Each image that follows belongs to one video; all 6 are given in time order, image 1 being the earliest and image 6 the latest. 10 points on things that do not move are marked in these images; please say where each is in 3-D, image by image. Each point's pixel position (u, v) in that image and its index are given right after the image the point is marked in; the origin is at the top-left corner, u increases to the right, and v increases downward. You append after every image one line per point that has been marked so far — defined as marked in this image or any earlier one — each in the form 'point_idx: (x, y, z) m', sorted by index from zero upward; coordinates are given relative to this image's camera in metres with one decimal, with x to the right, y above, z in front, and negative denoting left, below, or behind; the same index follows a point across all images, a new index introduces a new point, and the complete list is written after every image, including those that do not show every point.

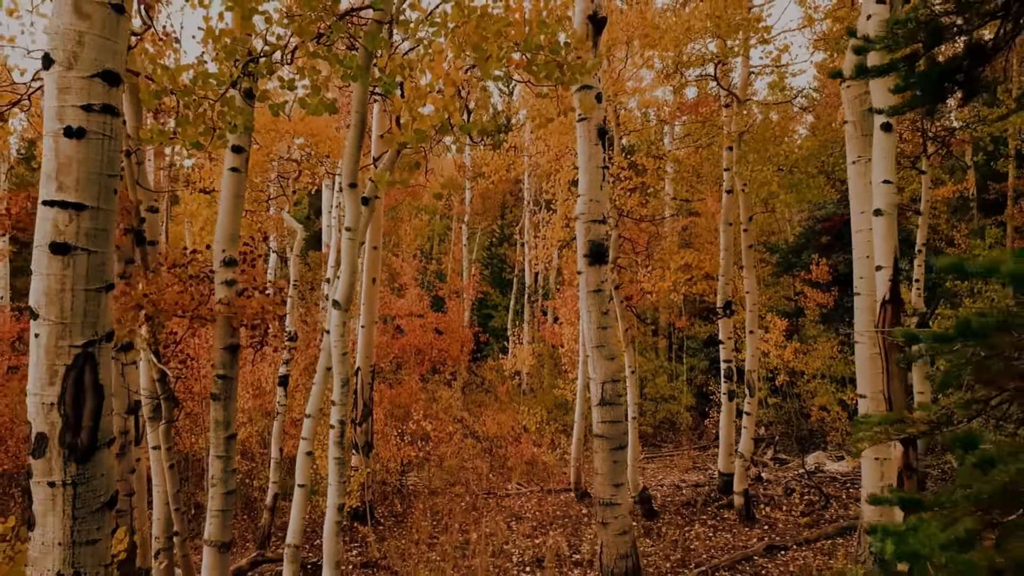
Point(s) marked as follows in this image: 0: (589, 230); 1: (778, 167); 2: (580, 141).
0: (+0.9, +0.6, +5.7) m
1: (+4.0, +1.8, +7.5) m
2: (+0.8, +1.7, +5.8) m
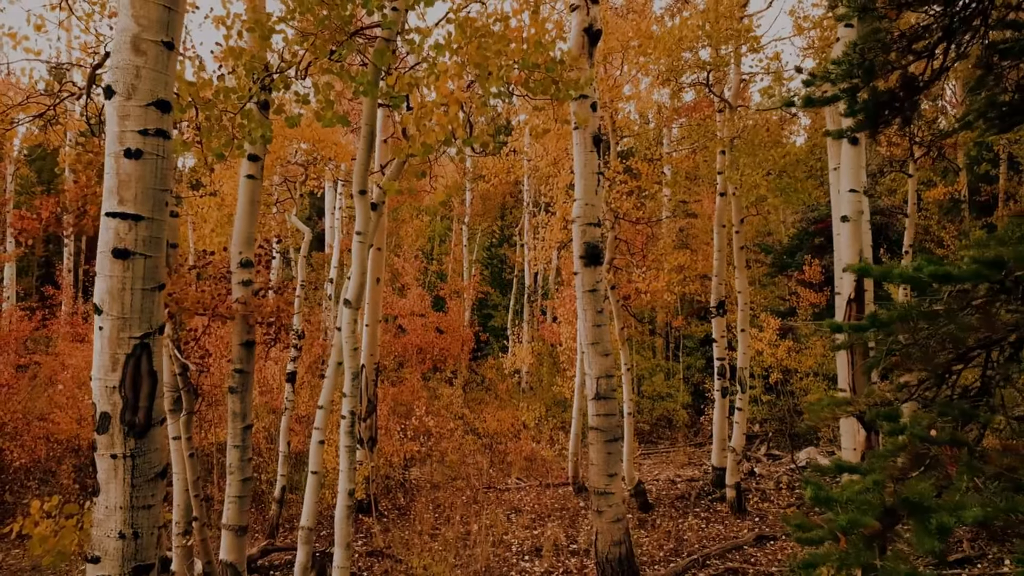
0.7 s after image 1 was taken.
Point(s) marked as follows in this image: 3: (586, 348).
0: (+0.9, +0.6, +5.9) m
1: (+4.0, +1.8, +7.8) m
2: (+0.8, +1.7, +6.1) m
3: (+0.9, -0.7, +5.9) m
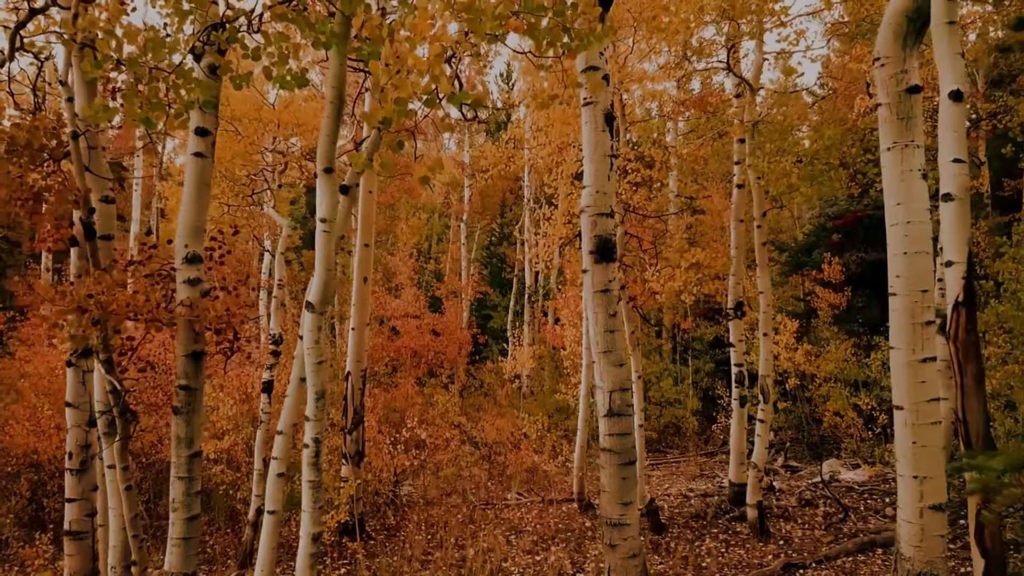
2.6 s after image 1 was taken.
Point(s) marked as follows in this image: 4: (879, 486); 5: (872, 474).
0: (+0.9, +0.6, +5.2) m
1: (+3.9, +1.8, +7.0) m
2: (+0.8, +1.7, +5.3) m
3: (+0.9, -0.7, +5.1) m
4: (+6.8, -3.7, +9.4) m
5: (+6.9, -3.6, +9.8) m
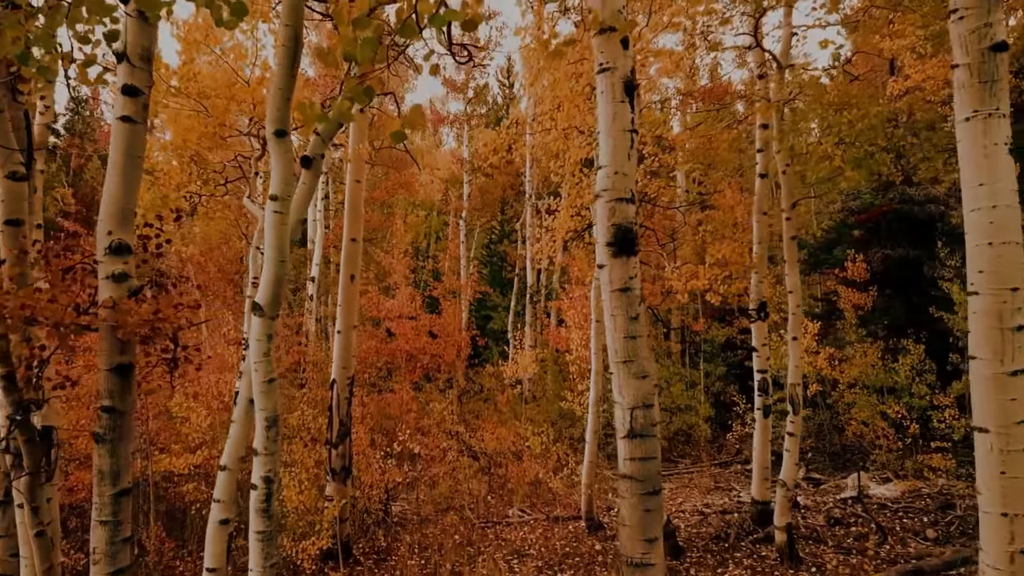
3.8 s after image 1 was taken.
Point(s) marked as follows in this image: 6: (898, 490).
0: (+0.9, +0.7, +4.4) m
1: (+4.0, +1.8, +6.3) m
2: (+0.8, +1.7, +4.6) m
3: (+0.9, -0.7, +4.3) m
4: (+6.8, -3.6, +8.6) m
5: (+6.9, -3.6, +9.0) m
6: (+6.9, -3.6, +9.0) m
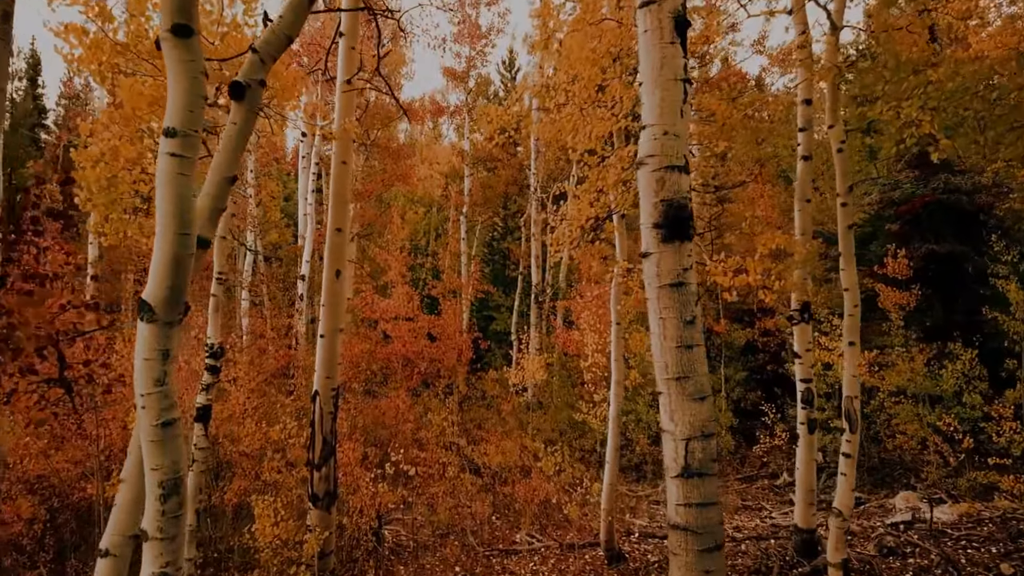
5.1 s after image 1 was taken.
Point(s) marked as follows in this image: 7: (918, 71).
0: (+1.0, +0.7, +3.4) m
1: (+4.1, +1.9, +5.2) m
2: (+0.9, +1.7, +3.5) m
3: (+1.0, -0.6, +3.3) m
4: (+6.9, -3.6, +7.6) m
5: (+7.1, -3.5, +8.0) m
6: (+7.0, -3.6, +8.0) m
7: (+3.9, +2.1, +4.8) m
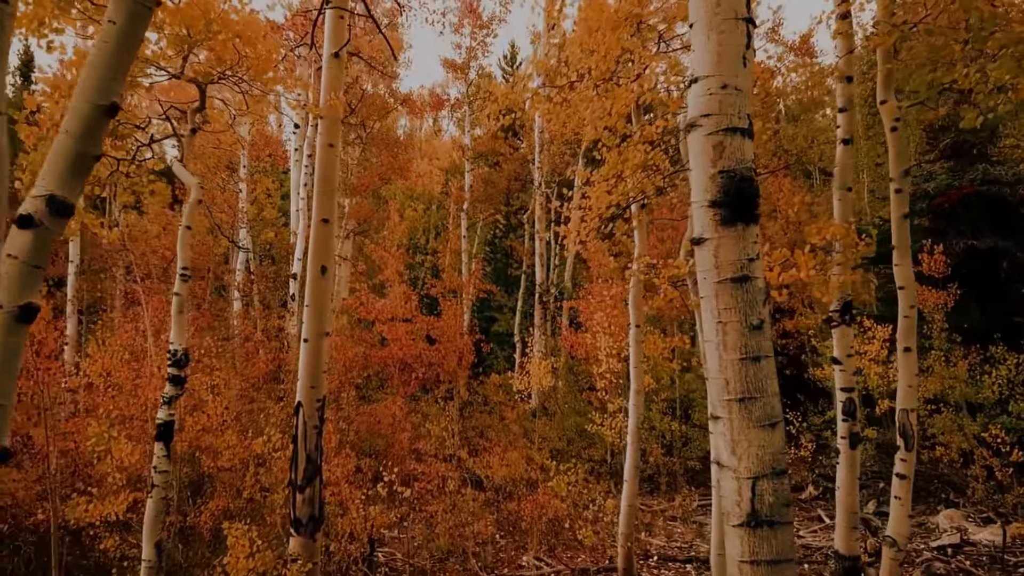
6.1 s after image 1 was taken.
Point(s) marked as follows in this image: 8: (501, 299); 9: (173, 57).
0: (+1.1, +0.7, +2.6) m
1: (+4.2, +1.9, +4.5) m
2: (+1.0, +1.8, +2.8) m
3: (+1.1, -0.6, +2.6) m
4: (+7.0, -3.6, +6.8) m
5: (+7.2, -3.5, +7.2) m
6: (+7.1, -3.5, +7.2) m
7: (+4.0, +2.1, +4.1) m
8: (-0.4, -0.4, +18.8) m
9: (-3.5, +2.4, +5.4) m
